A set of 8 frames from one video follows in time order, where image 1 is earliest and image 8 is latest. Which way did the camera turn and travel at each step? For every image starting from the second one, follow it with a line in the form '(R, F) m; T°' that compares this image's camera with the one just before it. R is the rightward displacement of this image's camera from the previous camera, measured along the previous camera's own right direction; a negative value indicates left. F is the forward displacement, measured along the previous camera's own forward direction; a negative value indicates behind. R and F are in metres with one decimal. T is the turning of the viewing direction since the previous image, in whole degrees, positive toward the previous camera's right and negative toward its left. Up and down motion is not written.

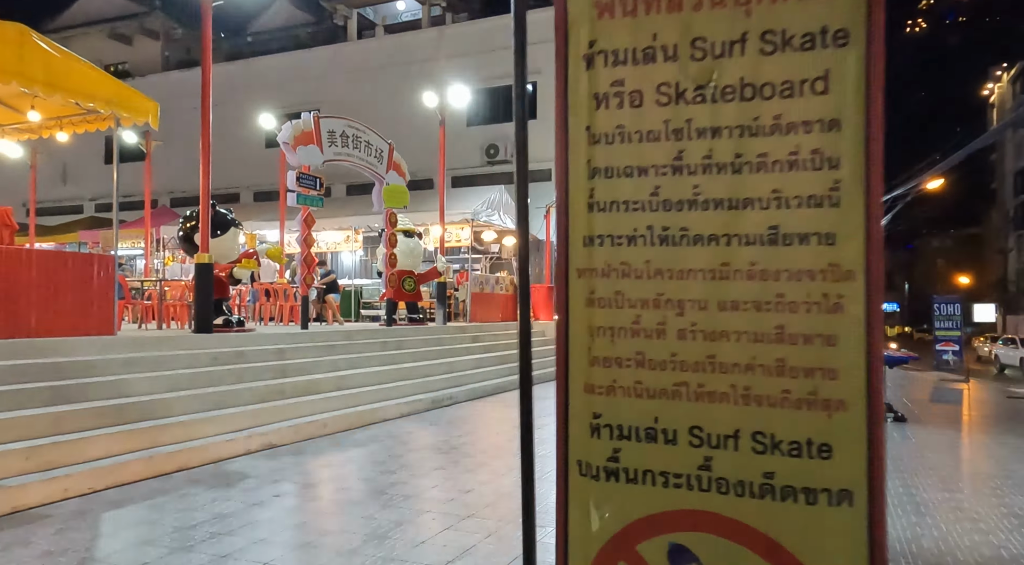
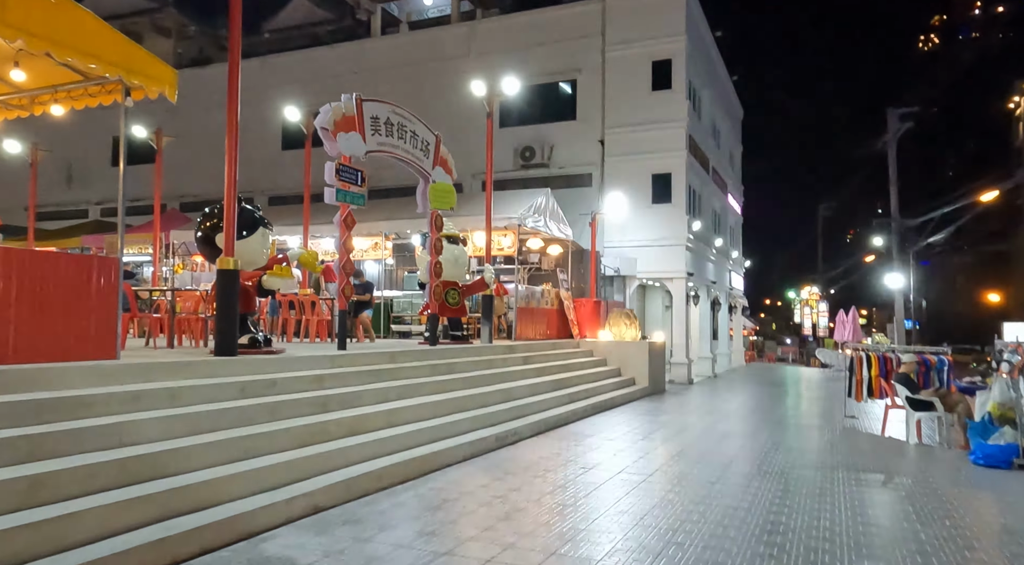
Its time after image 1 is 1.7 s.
(-0.9, +1.7) m; 0°
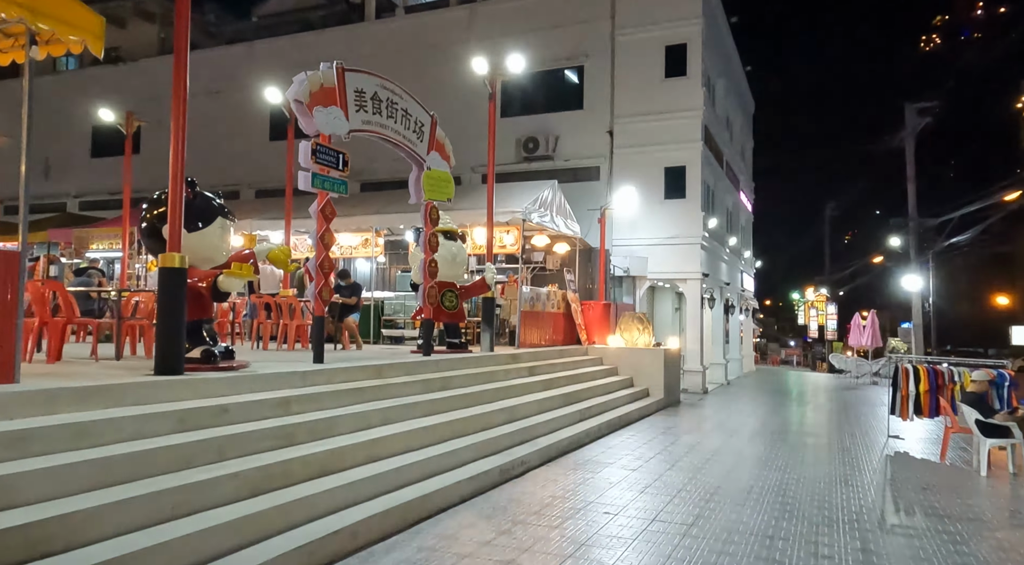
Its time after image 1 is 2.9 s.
(-0.1, +1.4) m; 0°
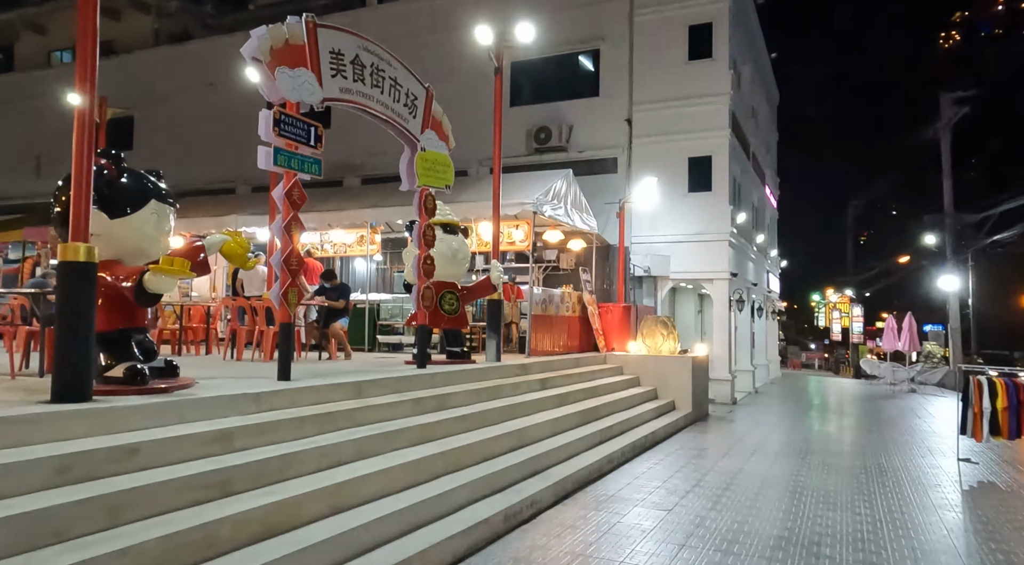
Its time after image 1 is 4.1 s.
(0.0, +1.4) m; -1°
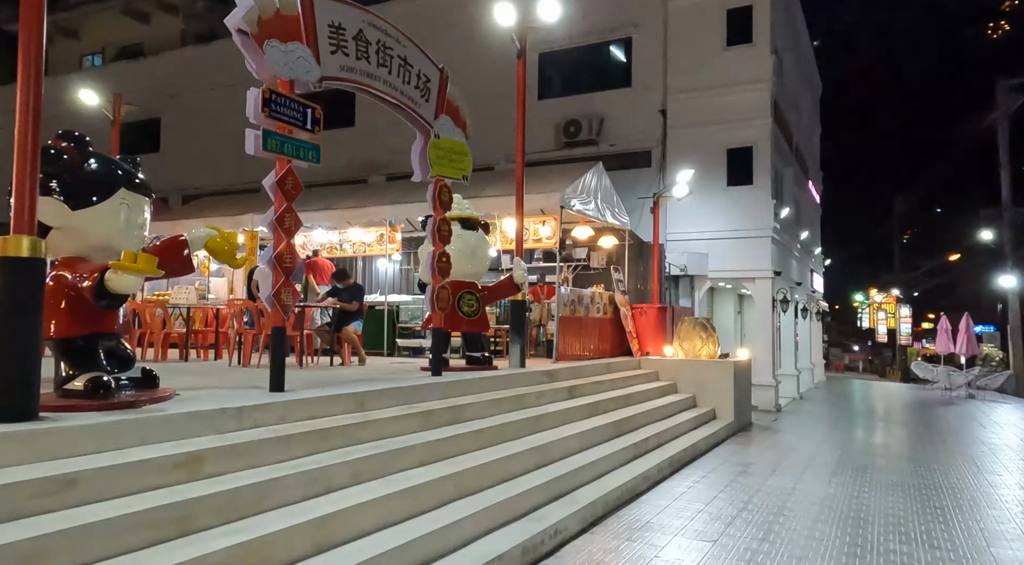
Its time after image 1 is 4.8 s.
(+0.1, +0.8) m; -3°
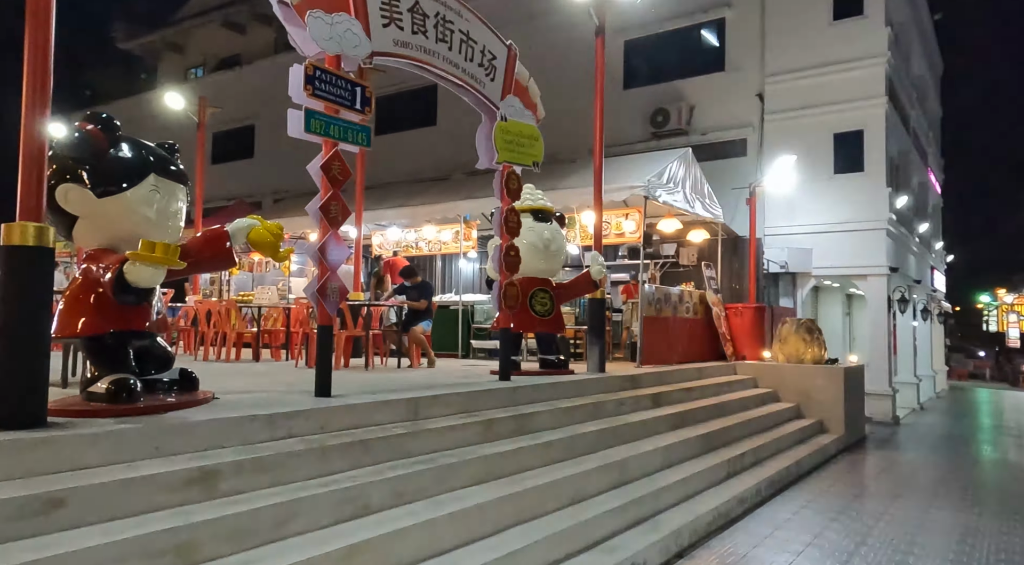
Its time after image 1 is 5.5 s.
(+0.2, +0.7) m; -7°
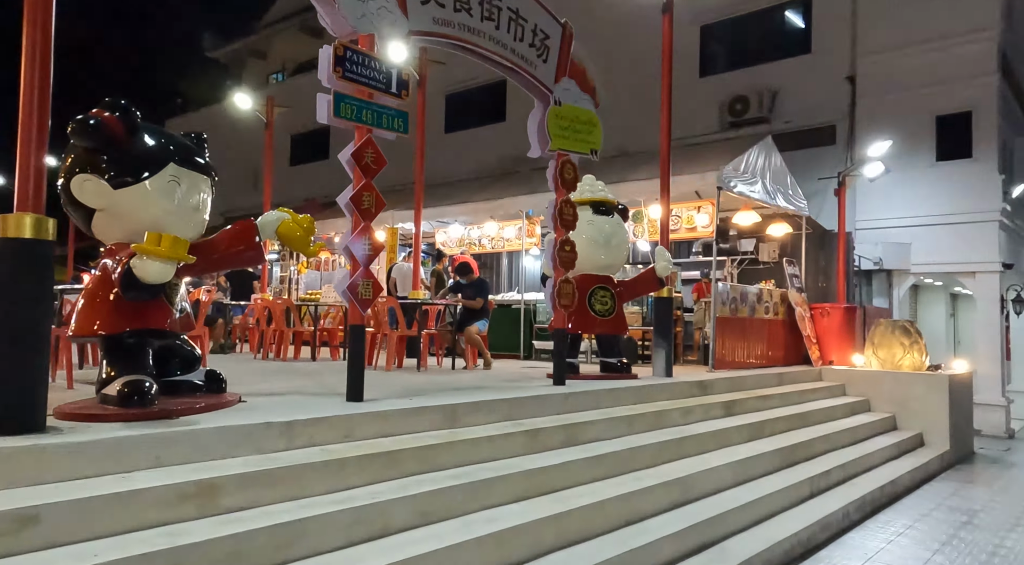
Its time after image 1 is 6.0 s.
(+0.2, +0.5) m; -6°
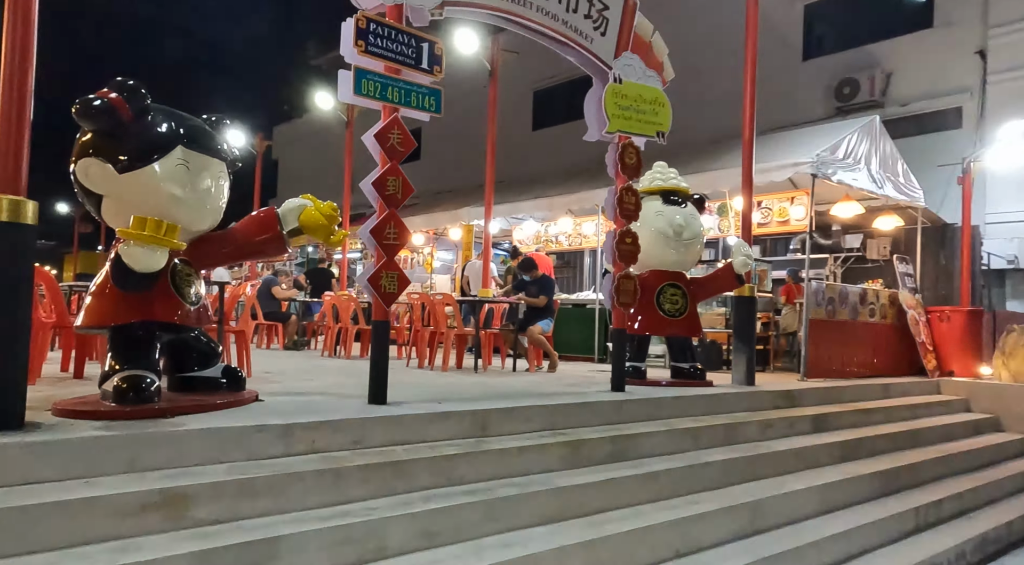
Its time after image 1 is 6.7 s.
(+0.4, +0.5) m; -8°
